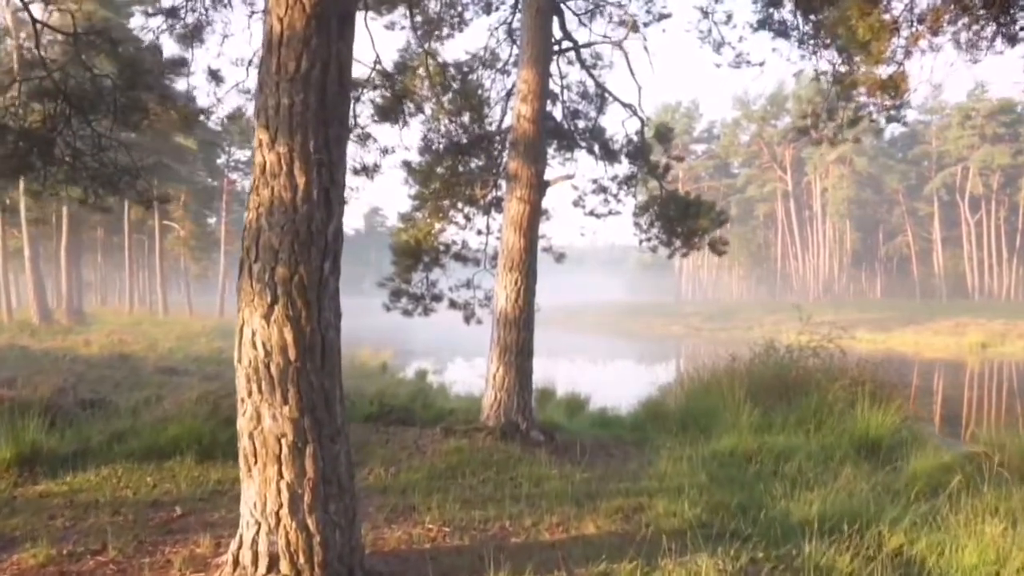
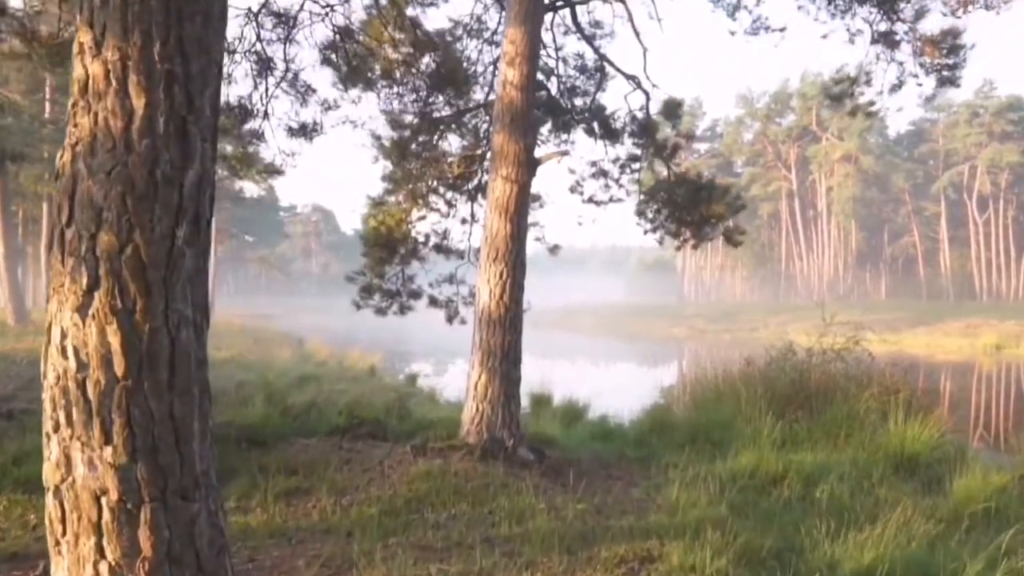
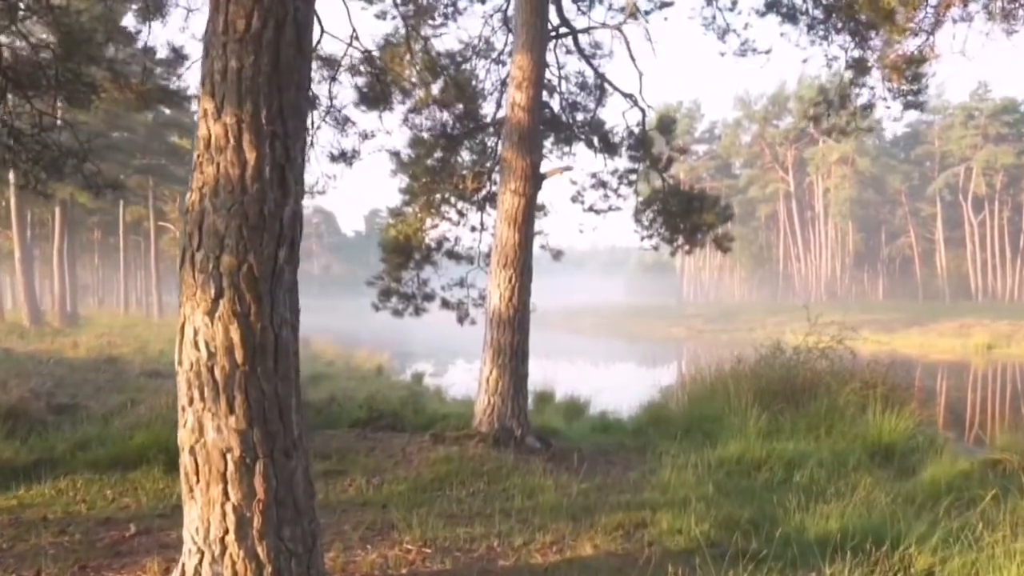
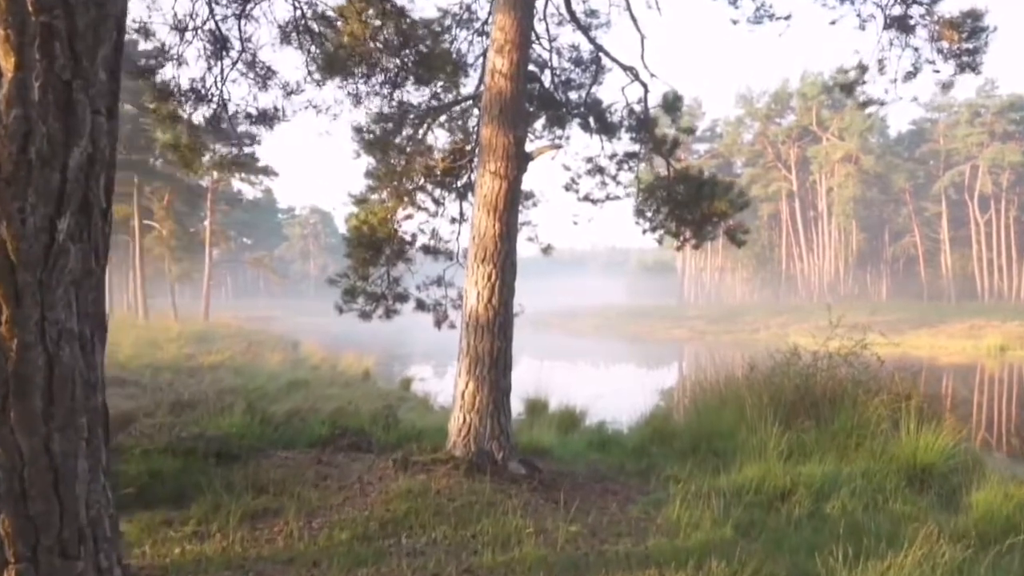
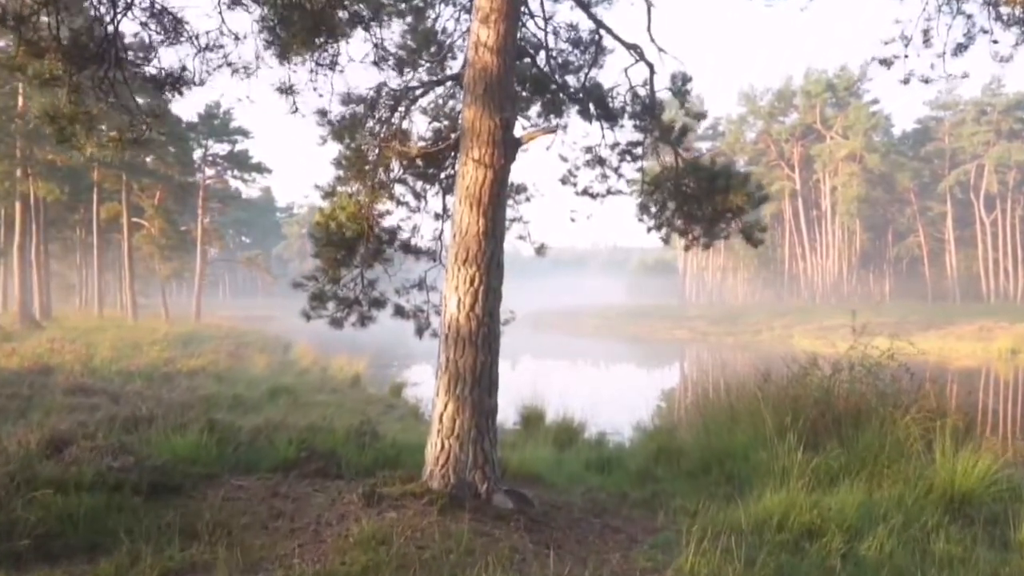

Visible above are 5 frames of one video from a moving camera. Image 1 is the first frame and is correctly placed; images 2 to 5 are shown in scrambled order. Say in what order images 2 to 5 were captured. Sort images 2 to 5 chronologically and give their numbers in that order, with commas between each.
3, 2, 4, 5
